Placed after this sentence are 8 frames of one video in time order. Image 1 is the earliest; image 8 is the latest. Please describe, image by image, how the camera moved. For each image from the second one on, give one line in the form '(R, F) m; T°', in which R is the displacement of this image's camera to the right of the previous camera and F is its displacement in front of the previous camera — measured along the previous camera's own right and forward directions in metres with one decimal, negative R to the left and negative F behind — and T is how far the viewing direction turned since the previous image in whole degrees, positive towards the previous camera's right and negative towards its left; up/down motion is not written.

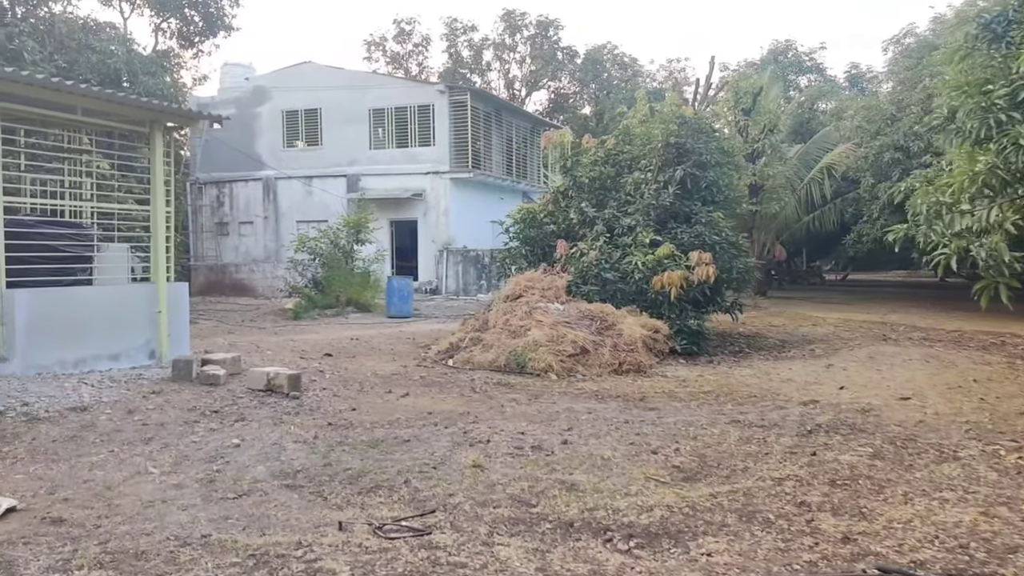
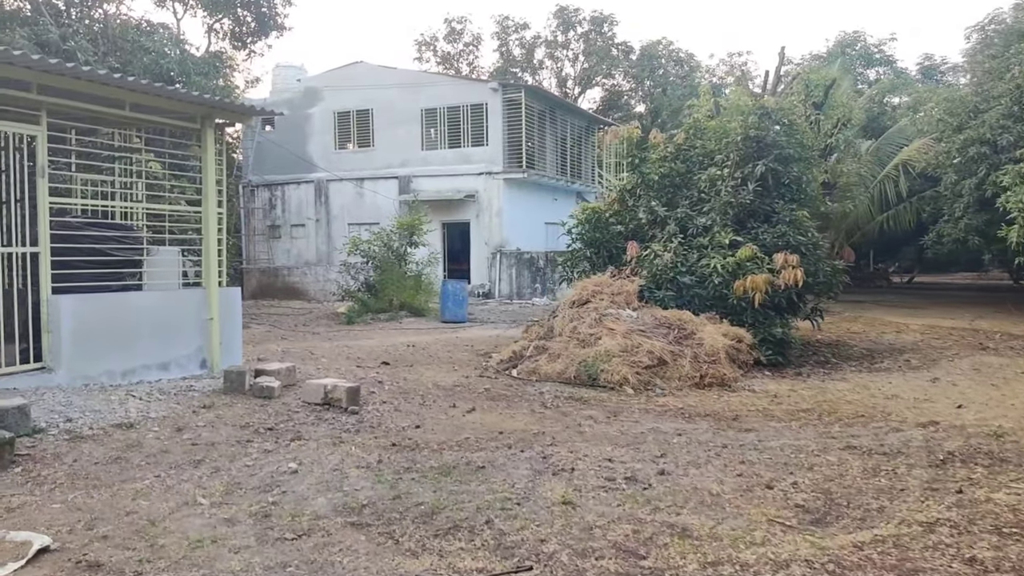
(-0.3, +0.6) m; -3°
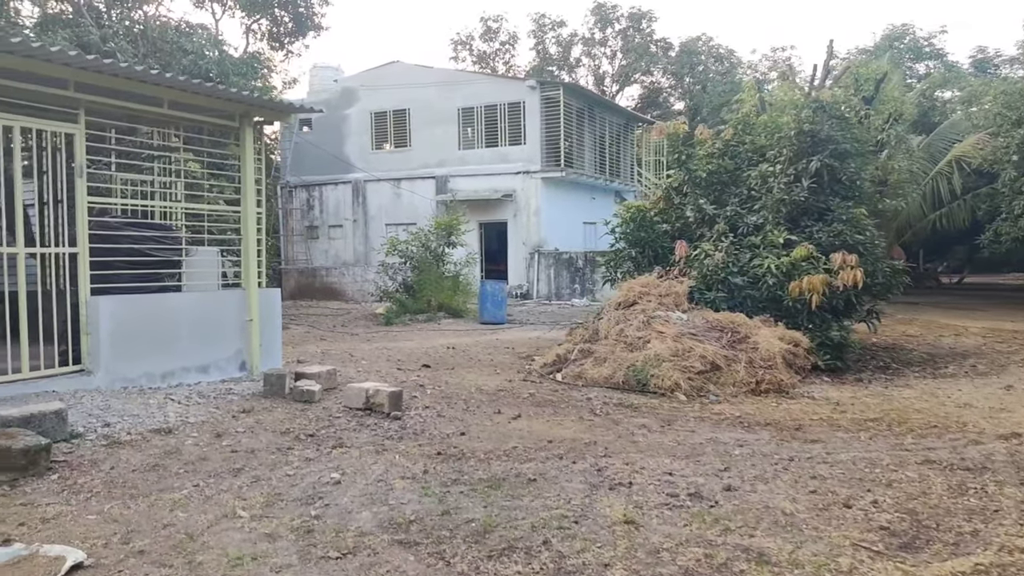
(-0.1, +0.3) m; -3°
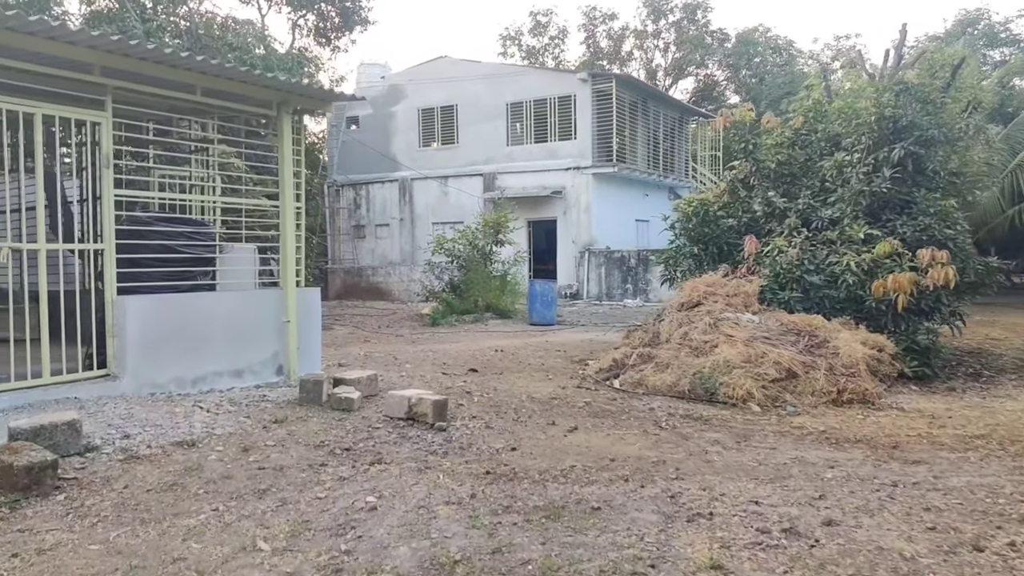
(-0.1, +0.6) m; -4°
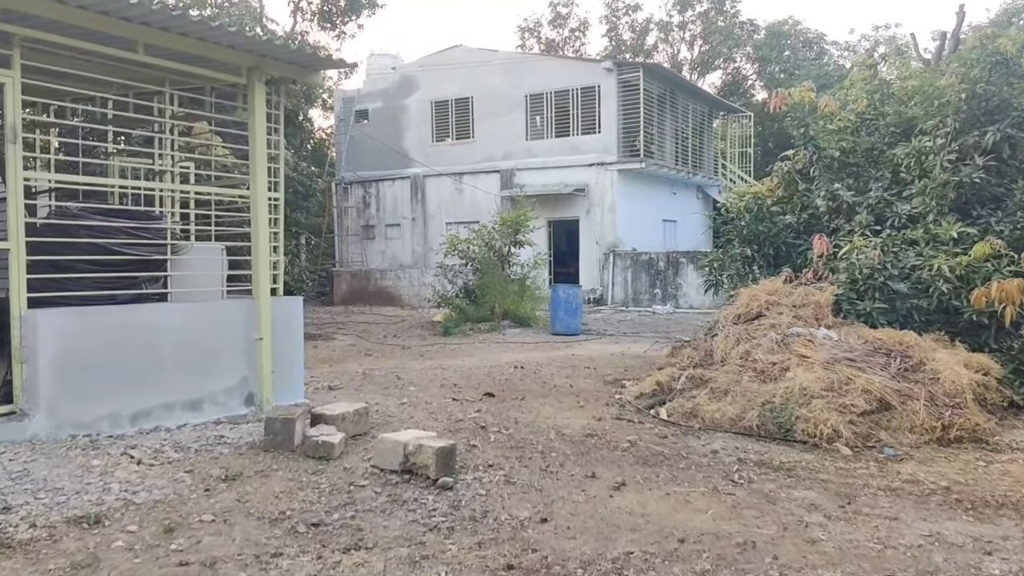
(-0.1, +1.3) m; -1°
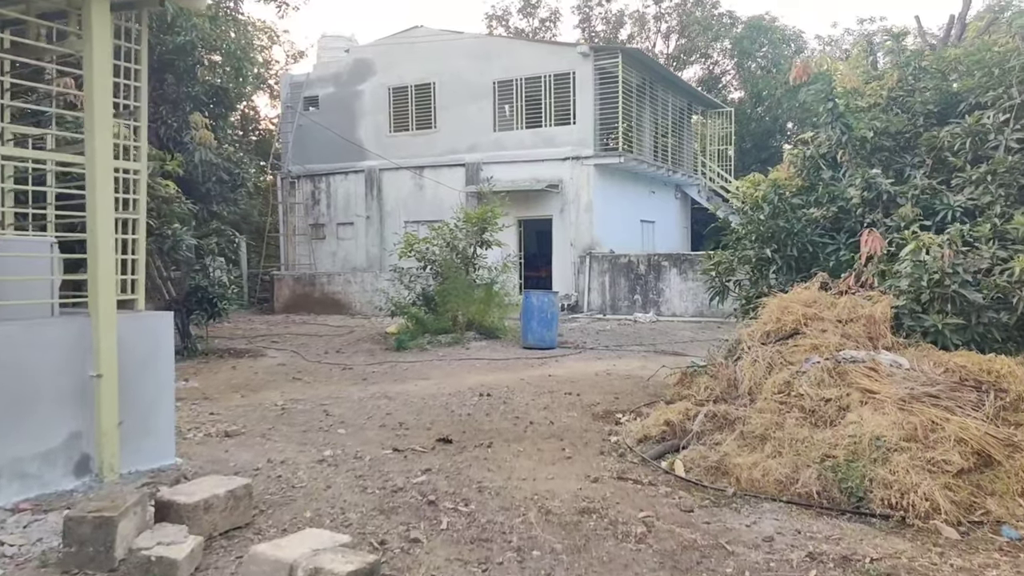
(0.0, +1.7) m; +3°
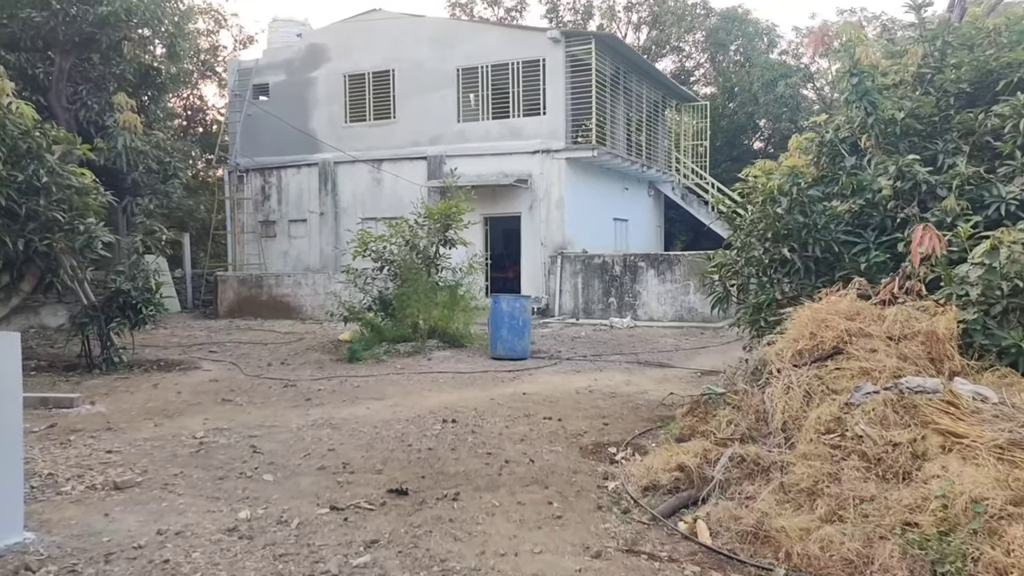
(-0.1, +1.2) m; +3°
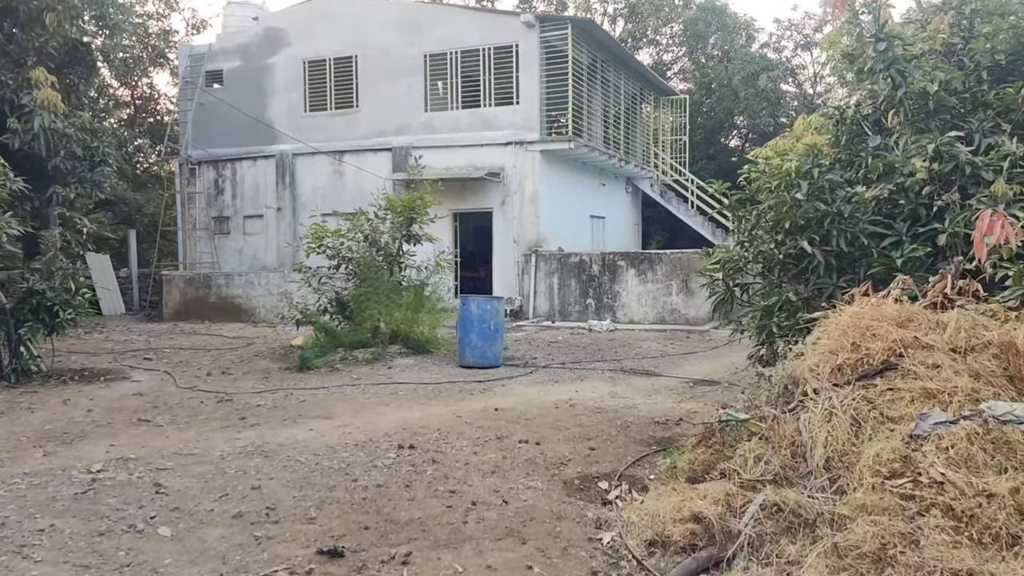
(0.0, +1.0) m; +2°
